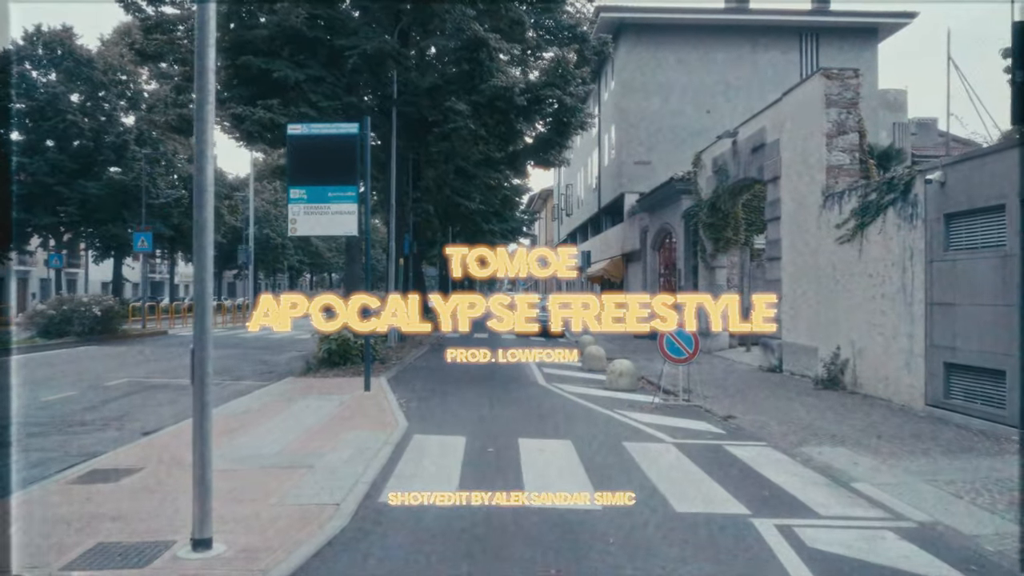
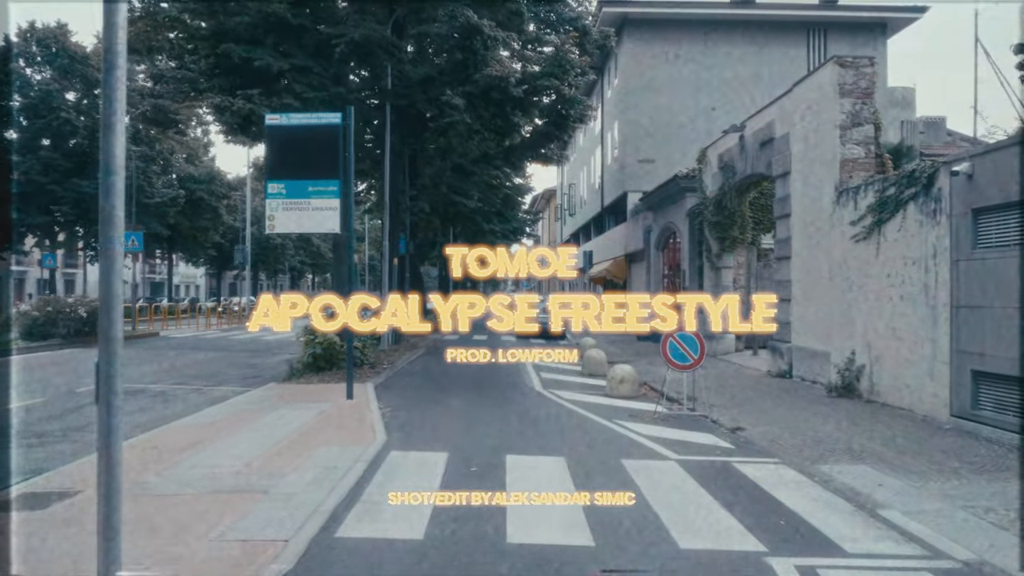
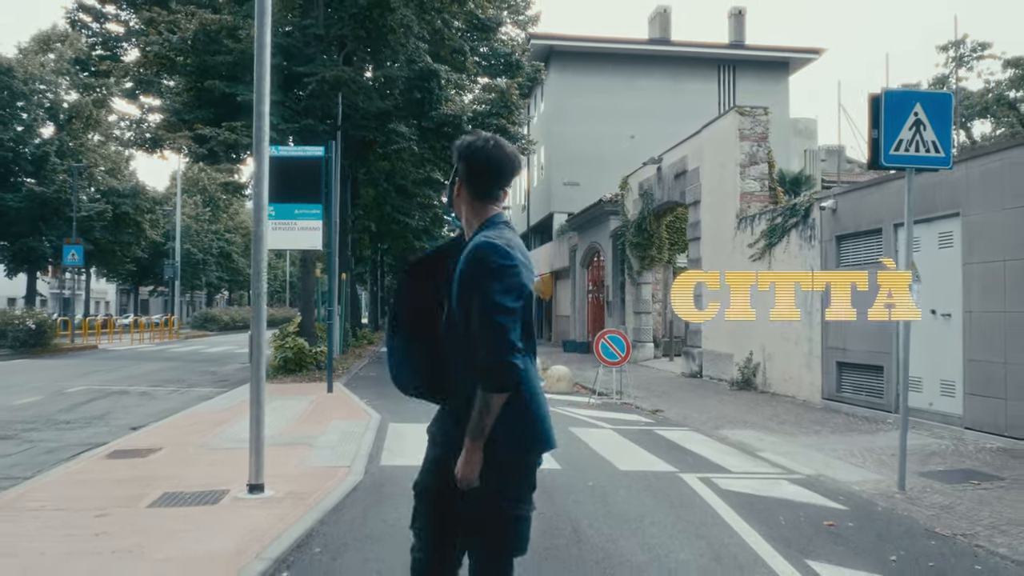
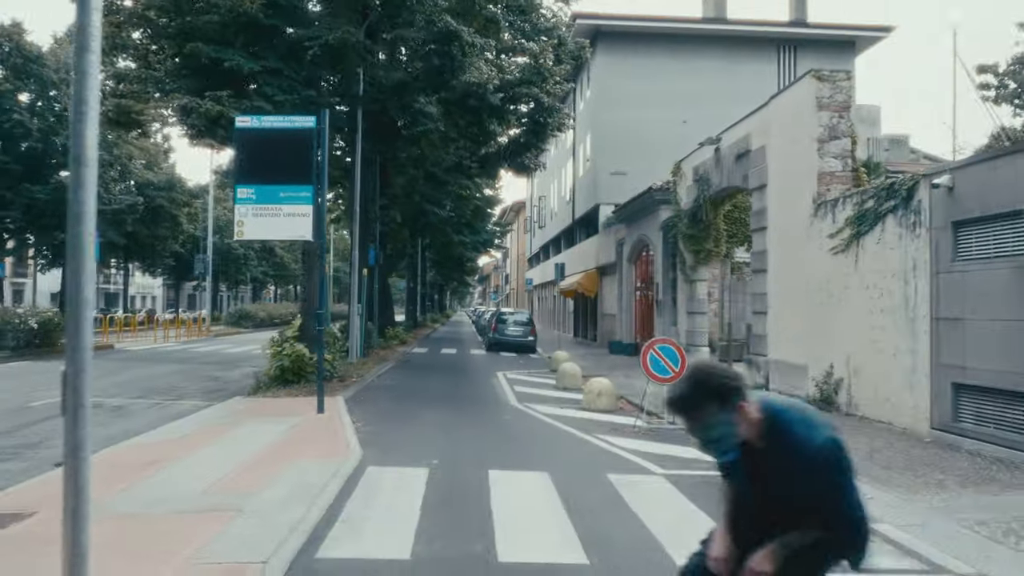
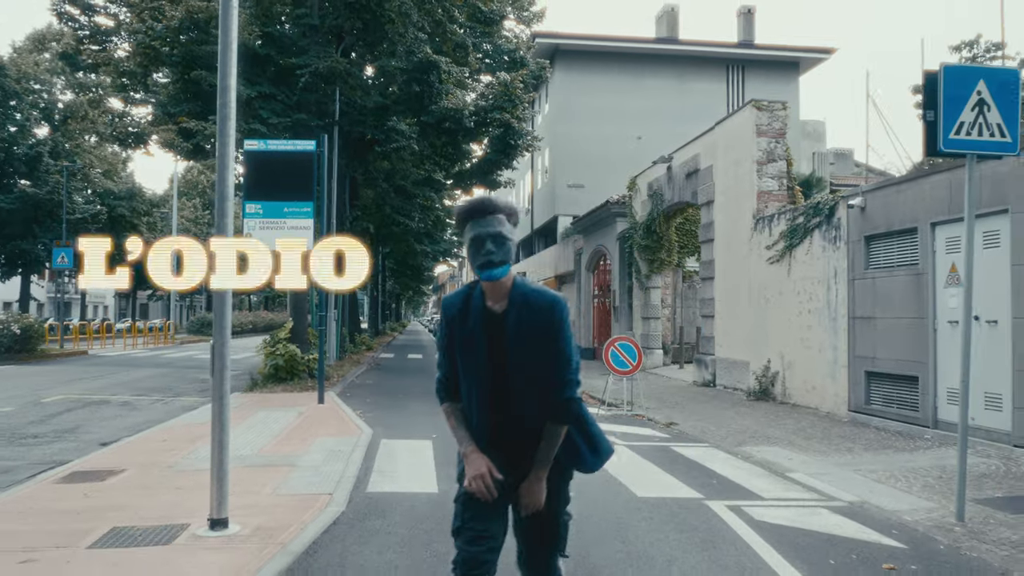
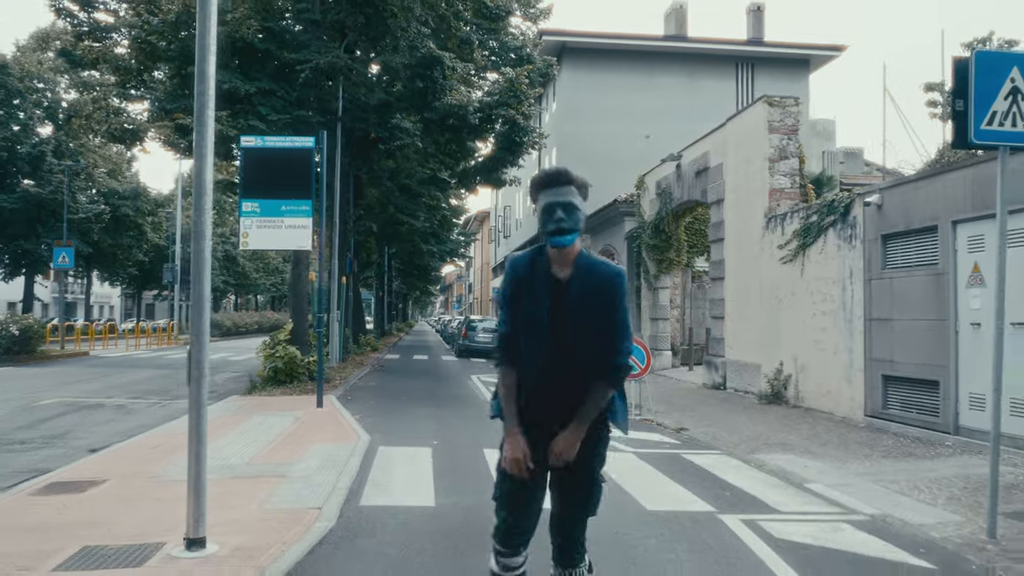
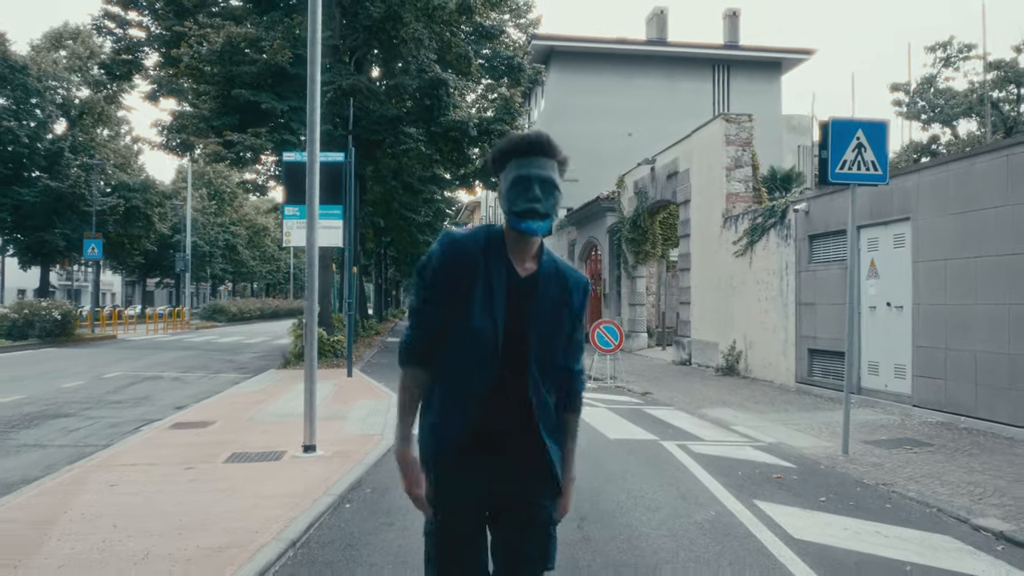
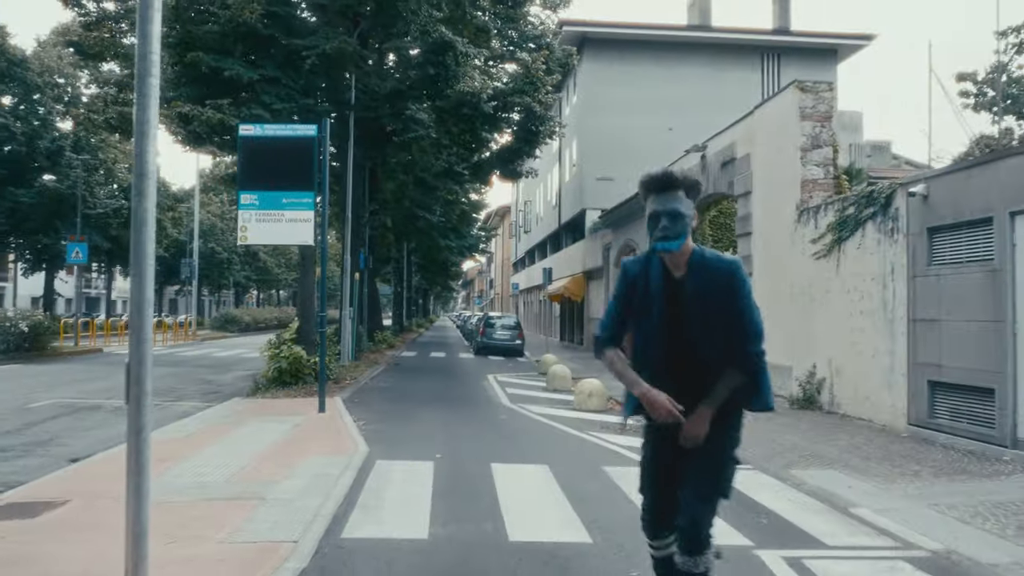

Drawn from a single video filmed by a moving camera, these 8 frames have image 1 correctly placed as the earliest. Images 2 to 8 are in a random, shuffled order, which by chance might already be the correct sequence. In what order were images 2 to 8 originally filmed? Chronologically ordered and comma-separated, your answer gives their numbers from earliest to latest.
2, 4, 8, 6, 5, 3, 7
